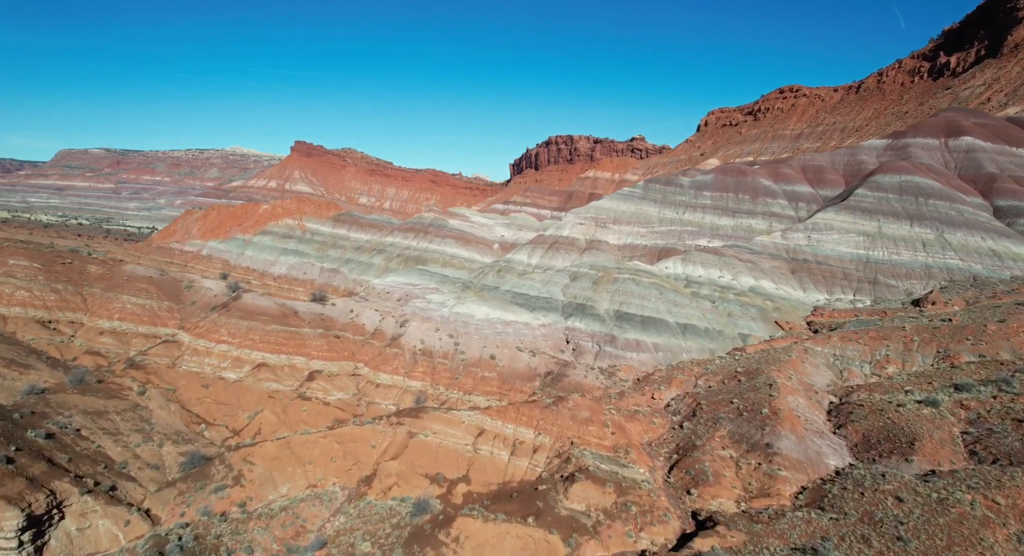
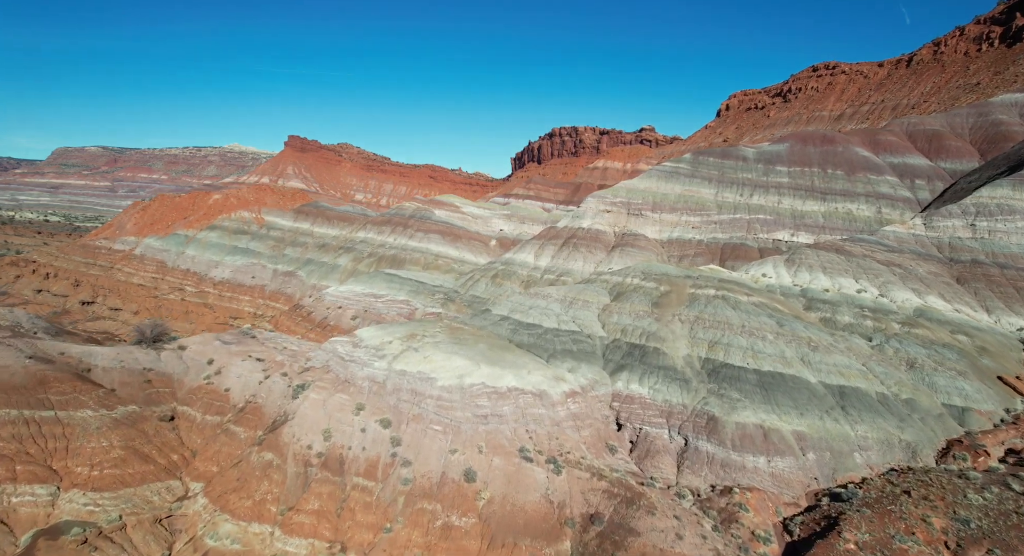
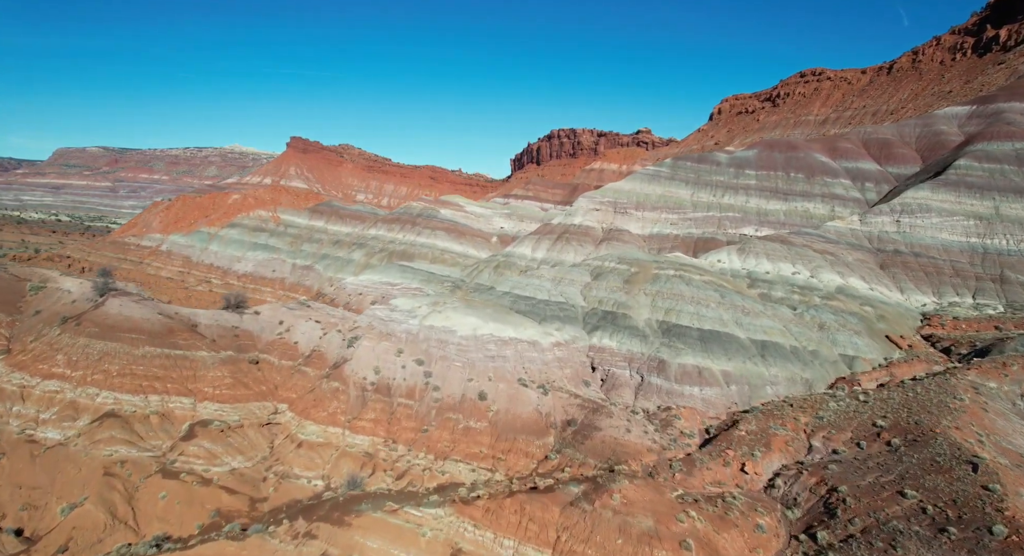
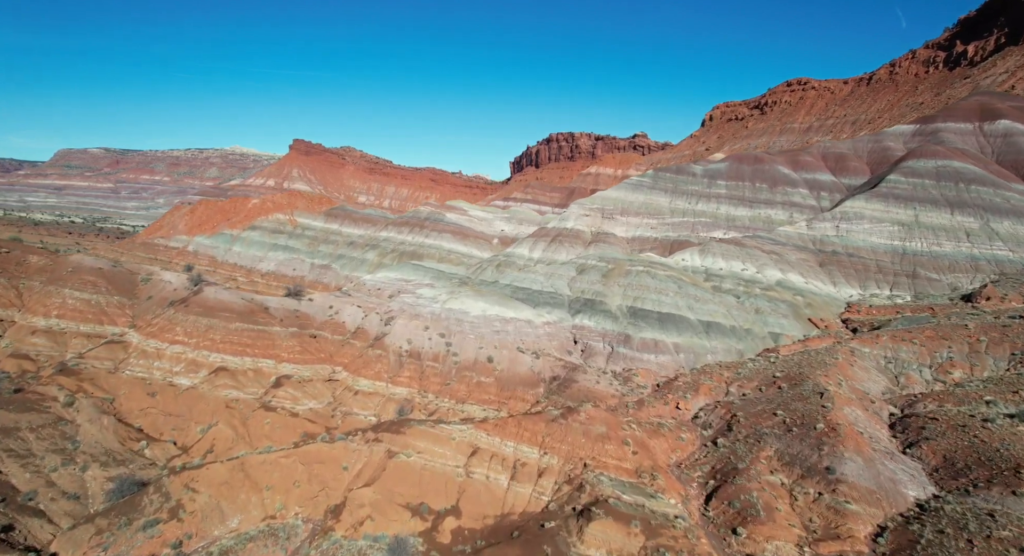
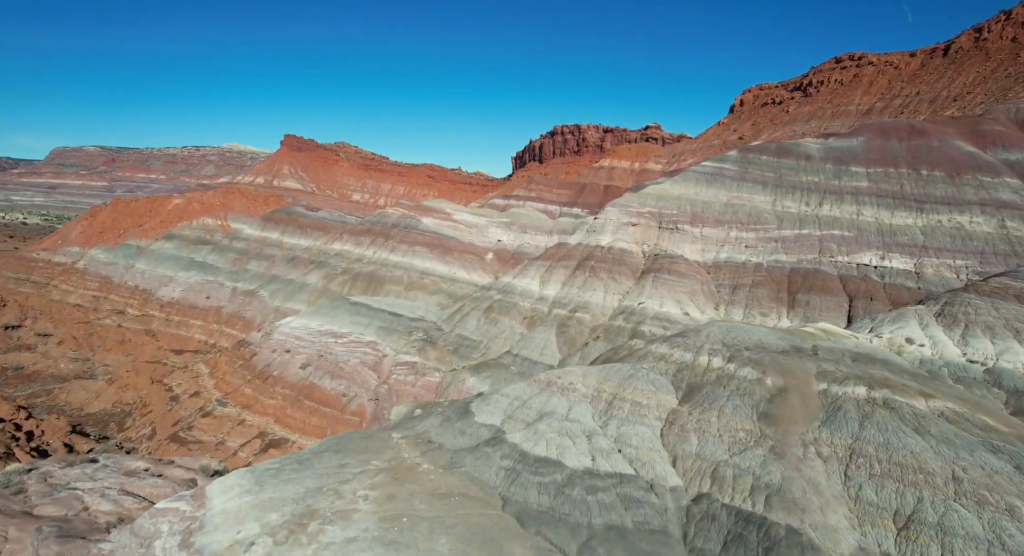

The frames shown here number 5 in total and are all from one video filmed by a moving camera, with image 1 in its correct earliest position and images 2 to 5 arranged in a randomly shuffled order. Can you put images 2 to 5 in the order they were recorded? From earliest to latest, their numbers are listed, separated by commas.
4, 3, 2, 5
